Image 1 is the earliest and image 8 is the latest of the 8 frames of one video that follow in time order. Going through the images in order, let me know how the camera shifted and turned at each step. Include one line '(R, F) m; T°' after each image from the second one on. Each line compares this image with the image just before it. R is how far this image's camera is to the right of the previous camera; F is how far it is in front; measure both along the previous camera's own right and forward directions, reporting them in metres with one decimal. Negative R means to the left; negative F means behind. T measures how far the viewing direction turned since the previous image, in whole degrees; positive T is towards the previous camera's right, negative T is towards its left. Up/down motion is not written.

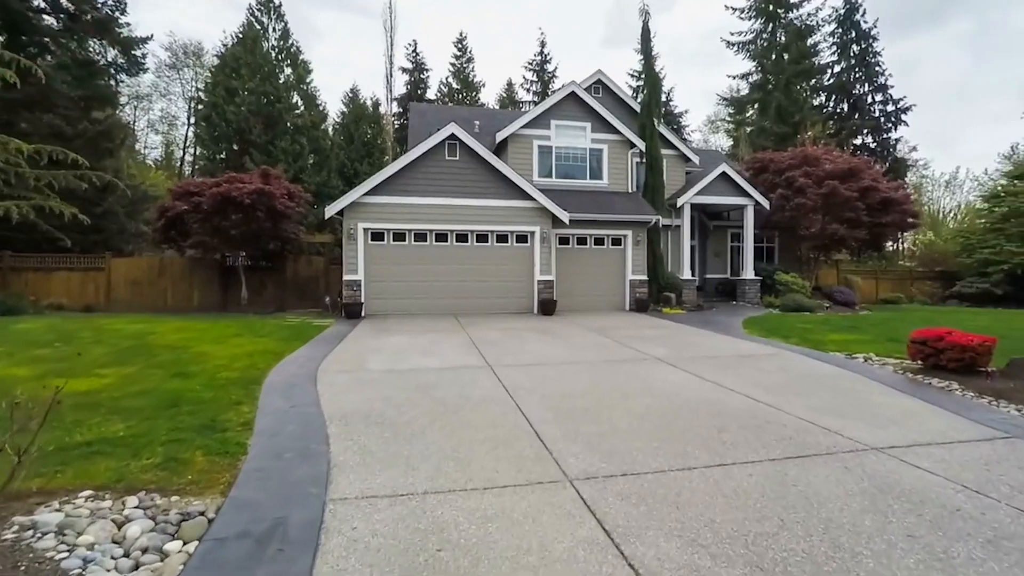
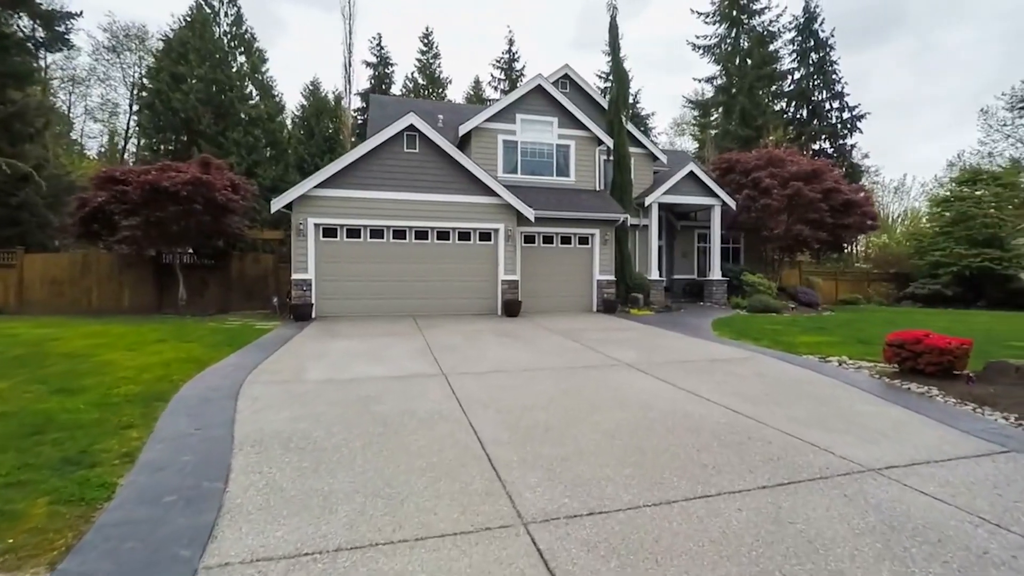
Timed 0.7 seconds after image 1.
(+0.2, +0.6) m; +4°
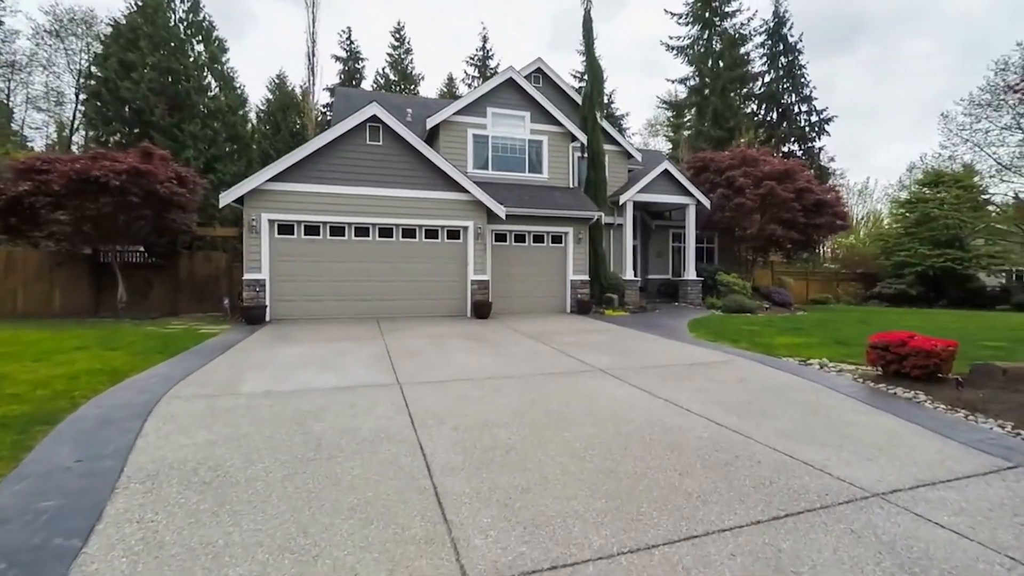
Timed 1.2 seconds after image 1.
(+0.2, +0.6) m; +3°
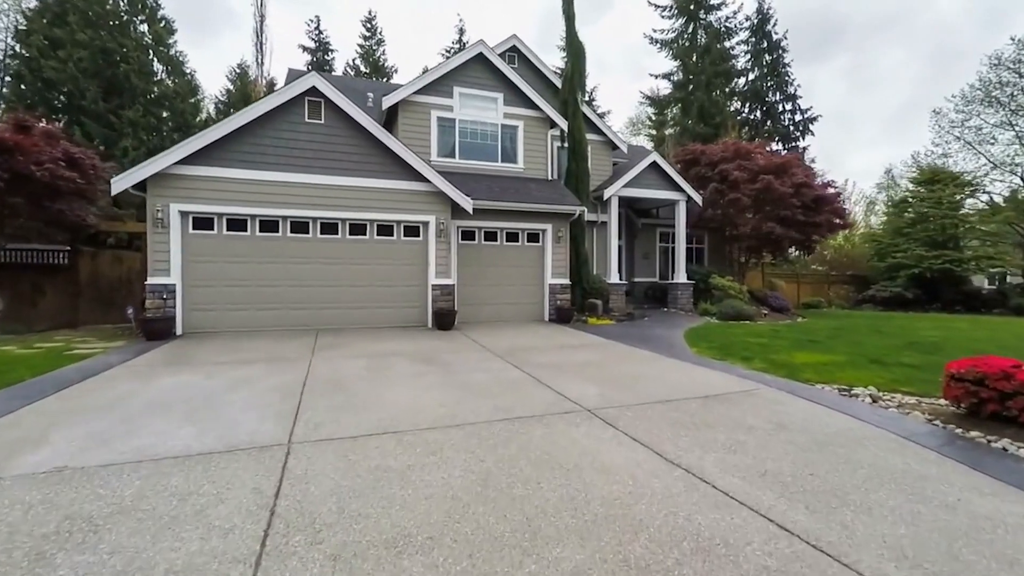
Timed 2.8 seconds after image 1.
(+0.3, +1.8) m; +2°
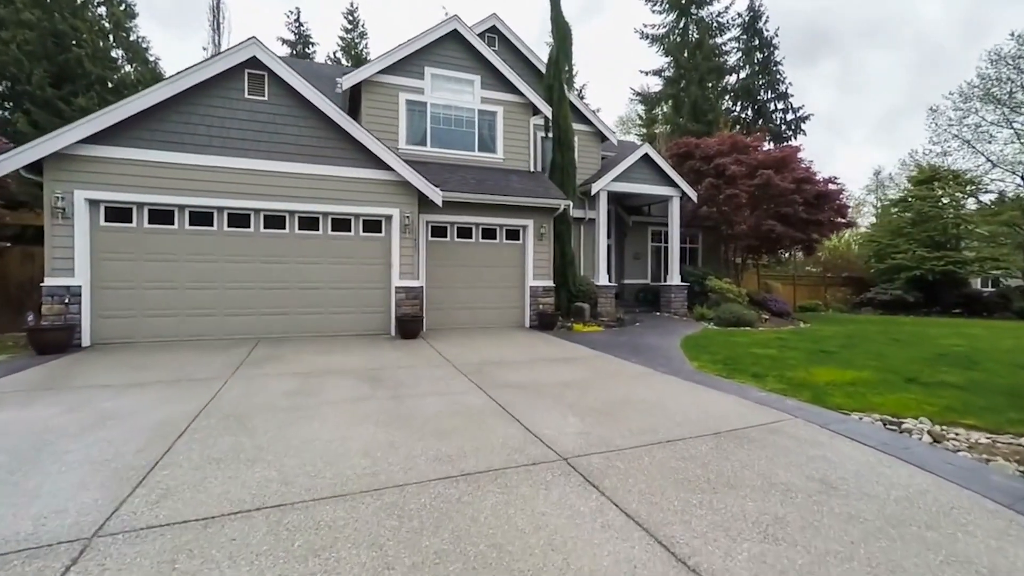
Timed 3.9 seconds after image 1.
(+0.3, +1.3) m; +1°
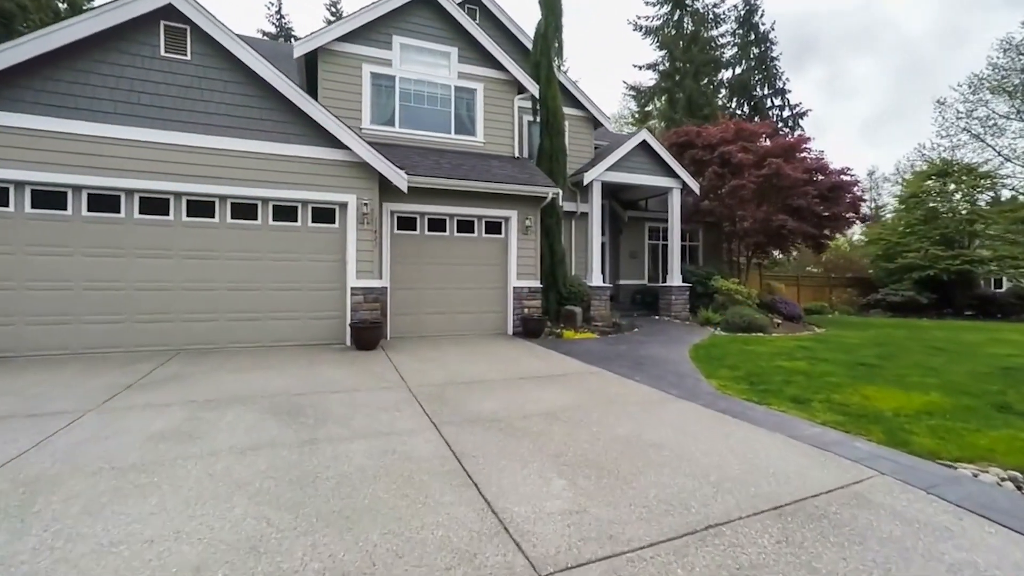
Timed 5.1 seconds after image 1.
(+0.2, +1.5) m; +1°
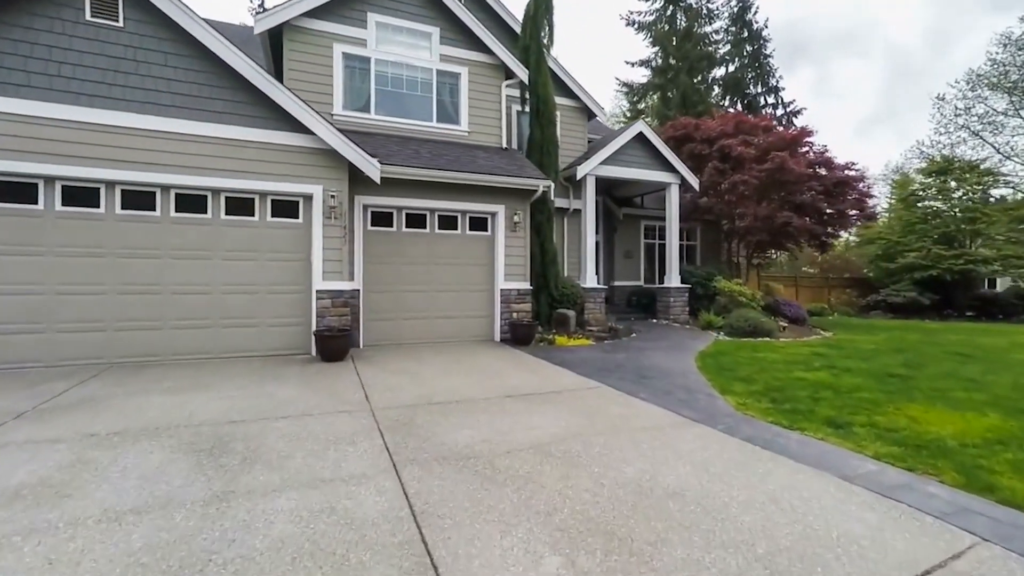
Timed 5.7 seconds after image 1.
(+0.1, +0.9) m; +1°
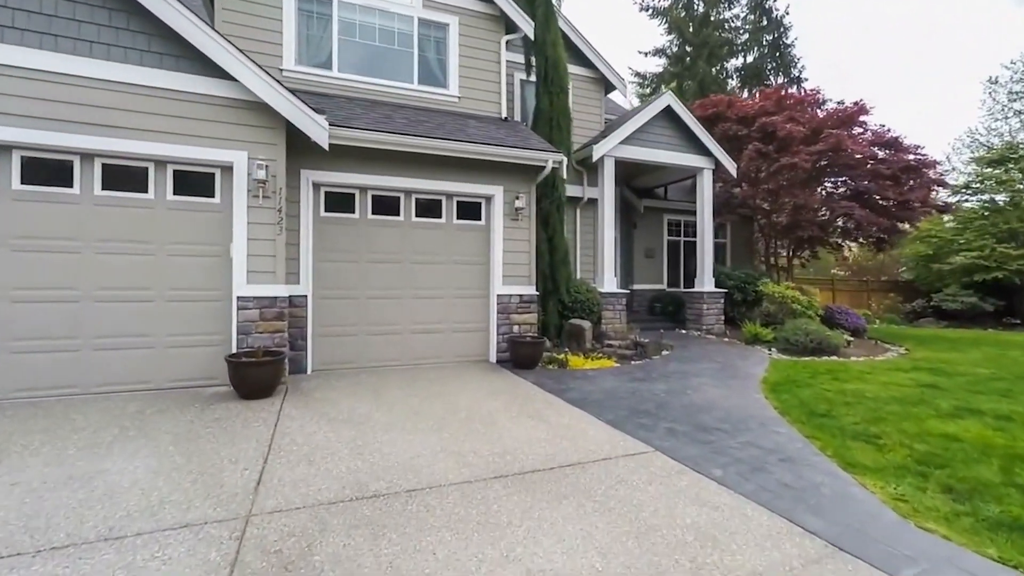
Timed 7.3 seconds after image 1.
(+0.1, +2.1) m; -1°
